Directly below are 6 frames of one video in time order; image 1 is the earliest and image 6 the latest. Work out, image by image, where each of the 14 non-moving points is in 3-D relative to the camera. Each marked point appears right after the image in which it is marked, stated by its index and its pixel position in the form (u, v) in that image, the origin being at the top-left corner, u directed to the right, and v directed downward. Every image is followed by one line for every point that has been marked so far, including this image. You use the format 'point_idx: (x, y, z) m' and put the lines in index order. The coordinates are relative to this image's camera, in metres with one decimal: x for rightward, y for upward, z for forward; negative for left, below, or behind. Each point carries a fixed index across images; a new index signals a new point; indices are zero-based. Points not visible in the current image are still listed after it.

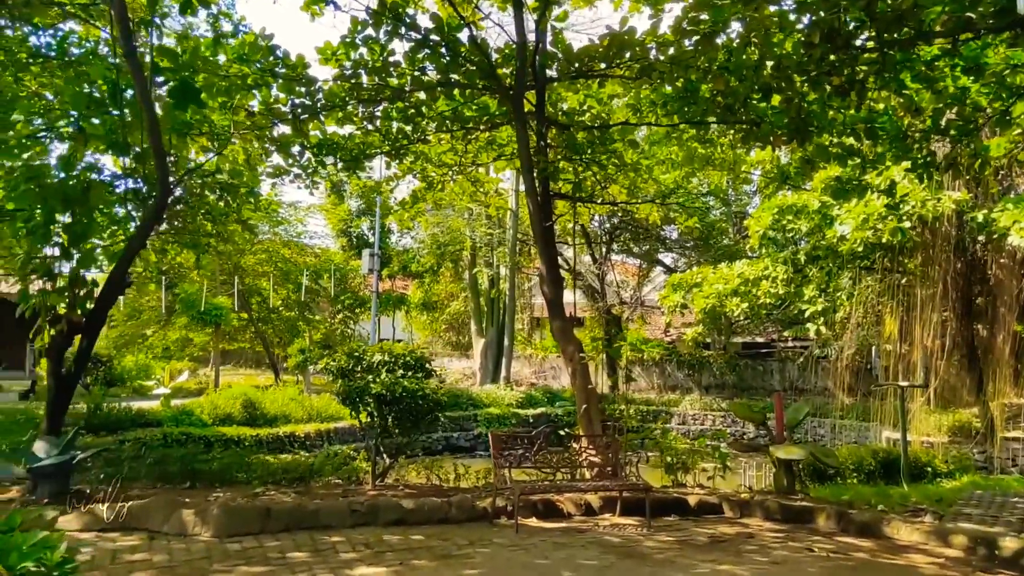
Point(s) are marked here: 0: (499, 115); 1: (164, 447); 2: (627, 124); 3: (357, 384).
0: (-0.1, +1.4, +6.7) m
1: (-2.9, -1.4, +7.1) m
2: (+0.9, +1.3, +6.6) m
3: (-1.1, -0.7, +5.9) m
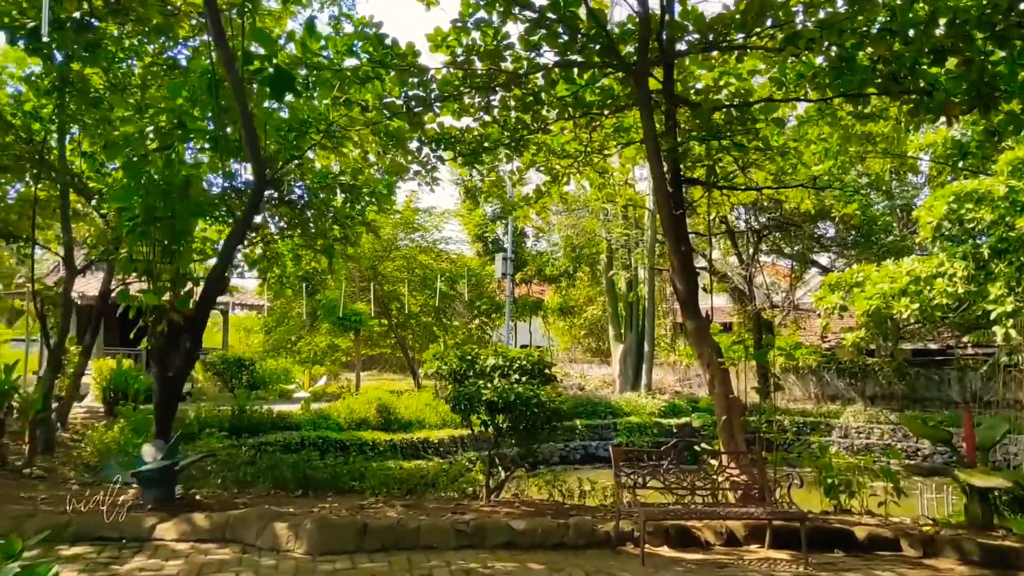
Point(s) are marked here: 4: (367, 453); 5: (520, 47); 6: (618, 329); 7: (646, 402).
0: (+0.9, +1.4, +6.2) m
1: (-1.8, -1.4, +6.9) m
2: (+1.8, +1.3, +5.8) m
3: (-0.3, -0.7, +5.5) m
4: (-1.8, -2.1, +10.5) m
5: (+0.1, +1.6, +5.7) m
6: (+2.4, -0.9, +18.6) m
7: (+2.4, -2.1, +15.1) m
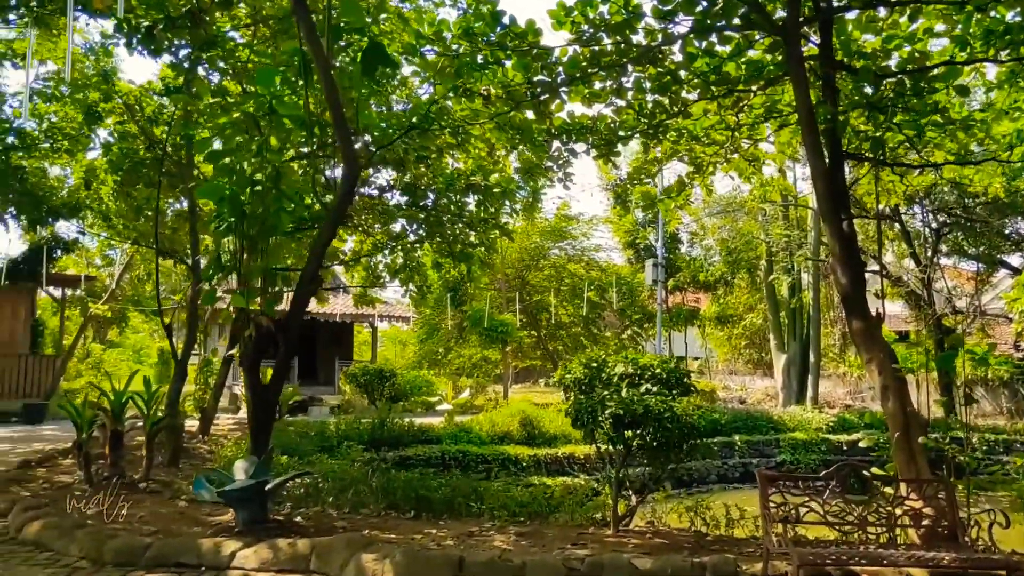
0: (+1.7, +1.4, +5.4) m
1: (-0.7, -1.5, +6.6) m
2: (+2.6, +1.3, +4.9) m
3: (+0.5, -0.7, +4.9) m
4: (-0.1, -2.2, +10.1) m
5: (+0.8, +1.6, +5.1) m
6: (+5.5, -1.0, +17.4) m
7: (+4.9, -2.1, +13.9) m
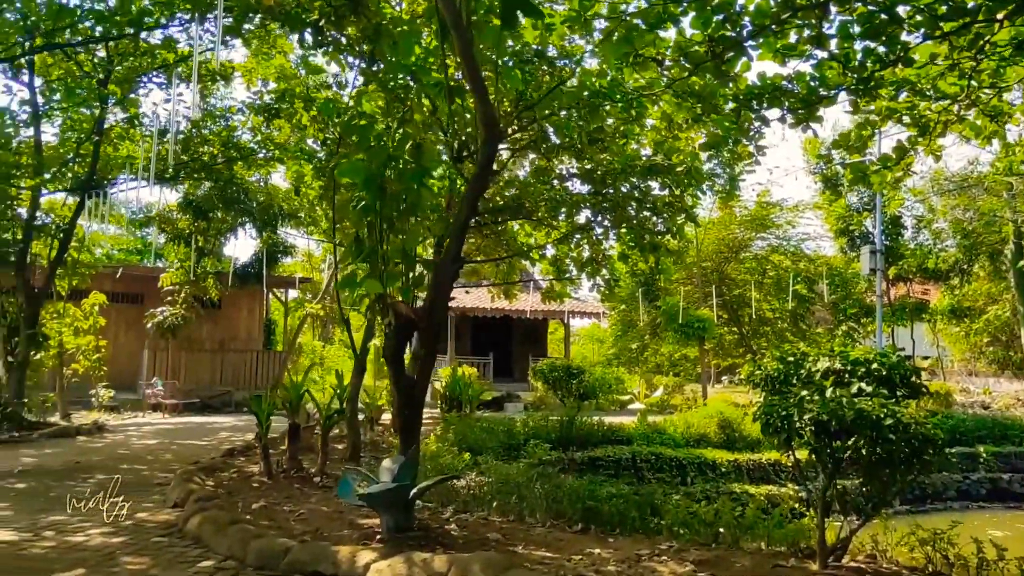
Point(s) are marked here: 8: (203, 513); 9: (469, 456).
0: (+2.7, +1.5, +4.3) m
1: (+0.7, -1.4, +6.1) m
2: (+3.4, +1.5, +3.6) m
3: (+1.4, -0.6, +4.1) m
4: (+2.1, -2.1, +9.4) m
5: (+1.7, +1.7, +4.2) m
6: (+9.3, -0.8, +15.0) m
7: (+7.9, -2.0, +11.8) m
8: (-1.3, -1.0, +3.6) m
9: (-0.3, -1.3, +6.6) m
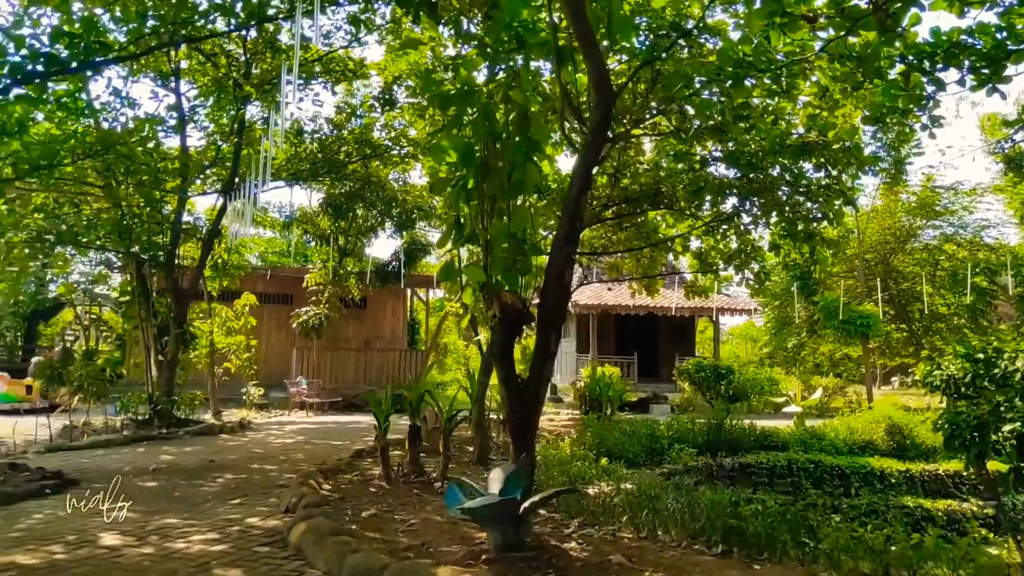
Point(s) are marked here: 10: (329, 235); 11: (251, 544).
0: (+3.2, +1.6, +3.4) m
1: (+1.6, -1.4, +5.5) m
2: (+3.8, +1.6, +2.6) m
3: (+2.0, -0.5, +3.4) m
4: (+3.6, -2.0, +8.4) m
5: (+2.3, +1.8, +3.5) m
6: (+11.6, -0.6, +12.8) m
7: (+9.7, -1.8, +9.8) m
8: (-0.8, -0.9, +3.4) m
9: (+0.7, -1.3, +6.1) m
10: (-2.5, +0.7, +11.4) m
11: (-1.0, -1.0, +3.3) m
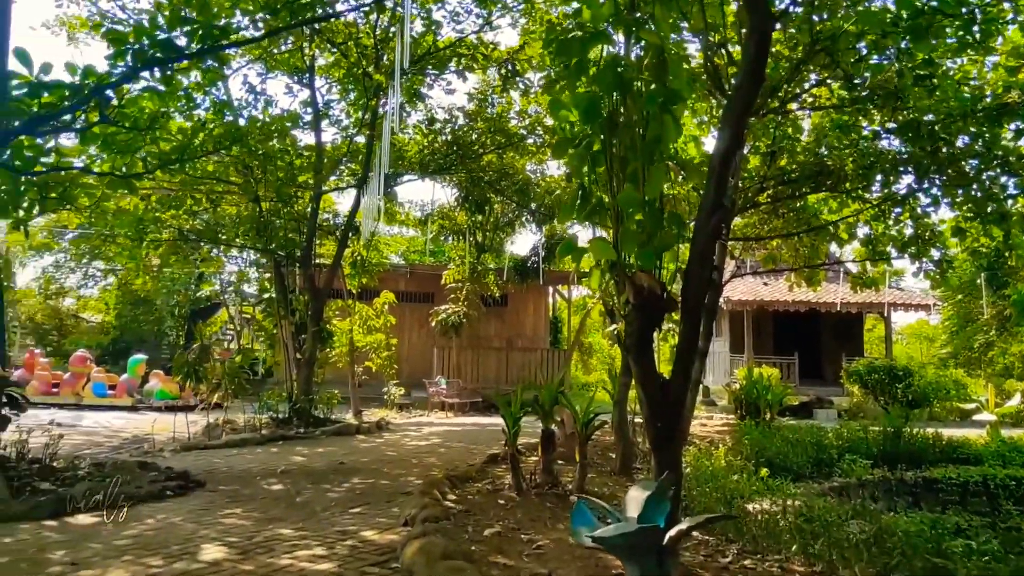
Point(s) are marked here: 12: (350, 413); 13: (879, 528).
0: (+3.7, +1.7, +2.3) m
1: (+2.4, -1.3, +4.7) m
2: (+4.1, +1.7, +1.4) m
3: (+2.5, -0.4, +2.6) m
4: (+4.9, -1.9, +7.2) m
5: (+2.7, +1.9, +2.5) m
6: (+13.6, -0.4, +10.1) m
7: (+11.2, -1.6, +7.5) m
8: (-0.3, -0.9, +3.0) m
9: (+1.6, -1.2, +5.5) m
10: (-0.6, +0.7, +11.2) m
11: (-0.5, -1.0, +2.9) m
12: (-1.8, -1.4, +9.3) m
13: (+1.6, -1.0, +3.6) m
